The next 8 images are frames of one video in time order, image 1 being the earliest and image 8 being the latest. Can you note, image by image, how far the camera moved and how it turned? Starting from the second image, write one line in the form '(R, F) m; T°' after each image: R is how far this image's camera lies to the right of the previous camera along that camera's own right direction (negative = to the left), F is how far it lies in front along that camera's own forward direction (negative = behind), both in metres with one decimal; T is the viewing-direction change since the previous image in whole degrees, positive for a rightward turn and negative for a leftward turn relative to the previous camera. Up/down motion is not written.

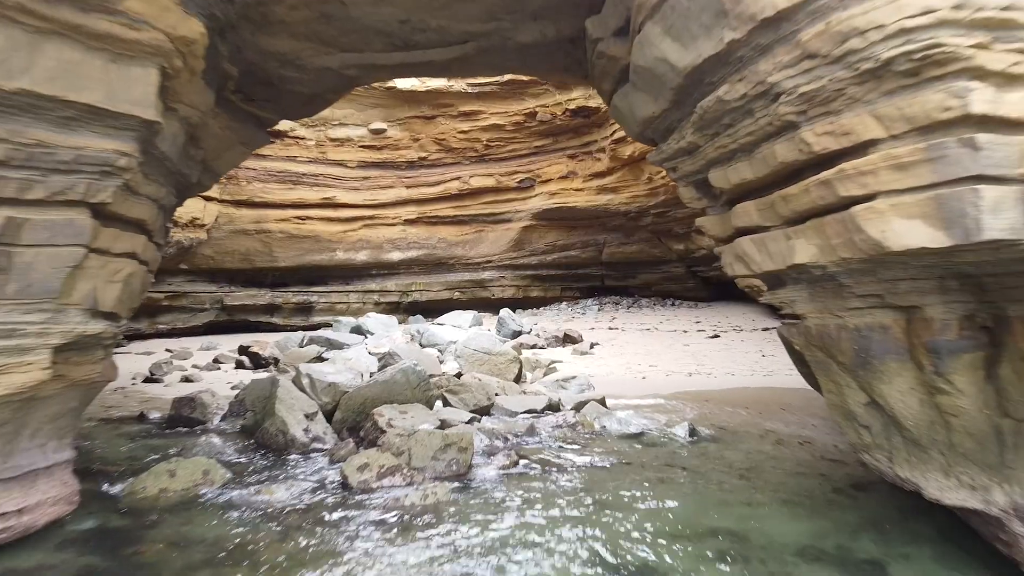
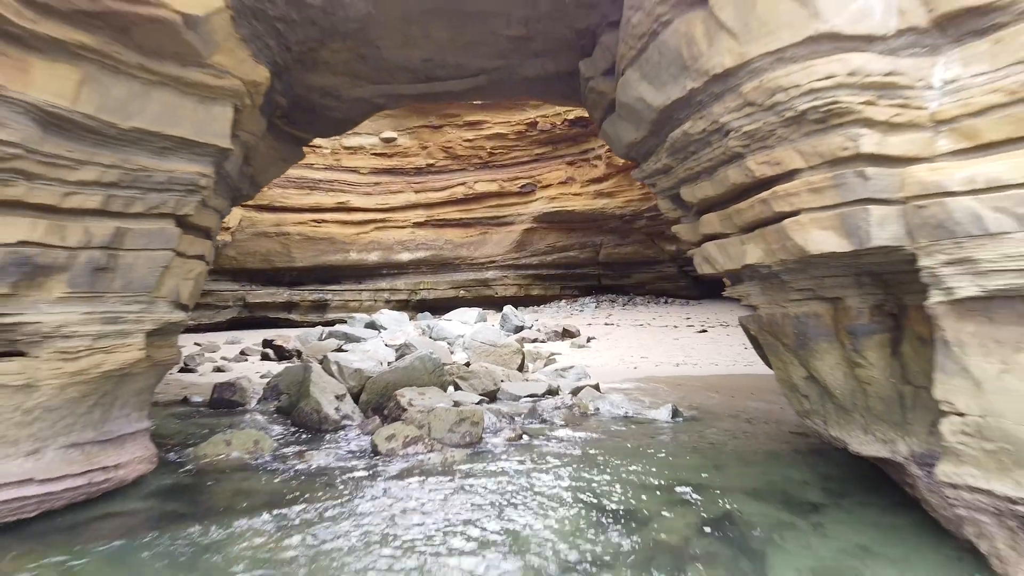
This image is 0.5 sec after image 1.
(0.0, -1.0) m; 0°
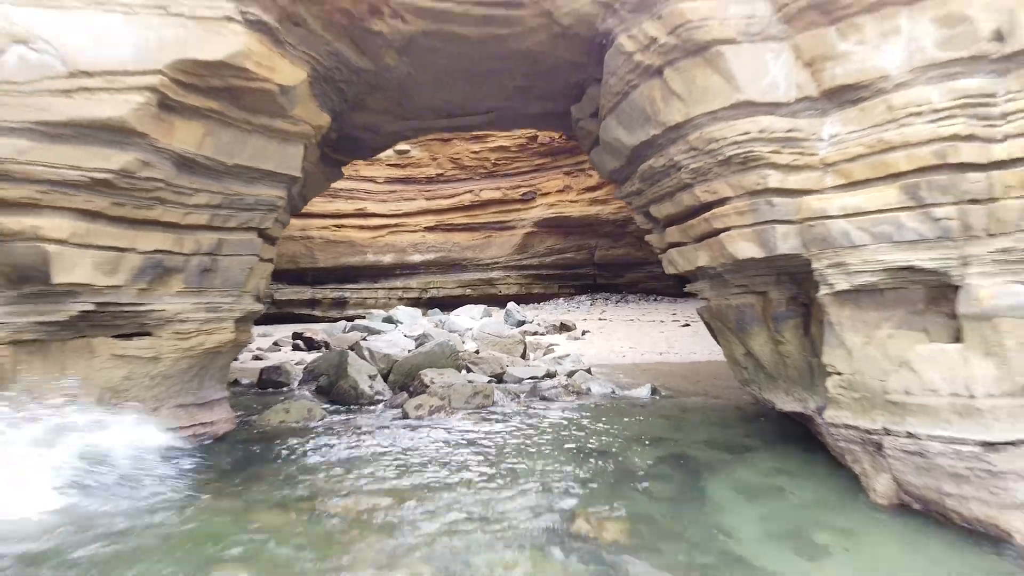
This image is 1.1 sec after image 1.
(-0.1, -1.6) m; 0°
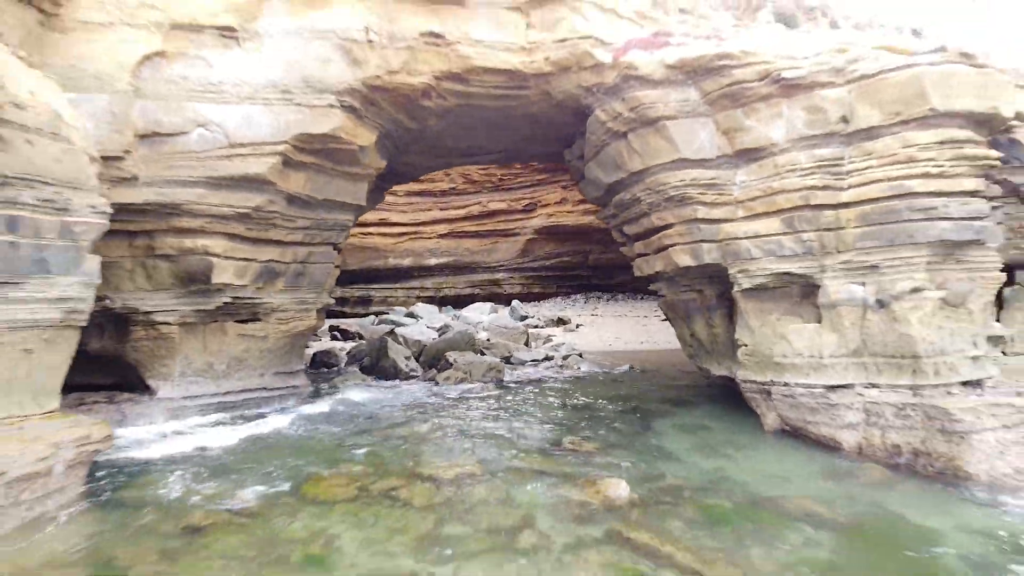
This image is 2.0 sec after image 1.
(-0.1, -2.6) m; 0°
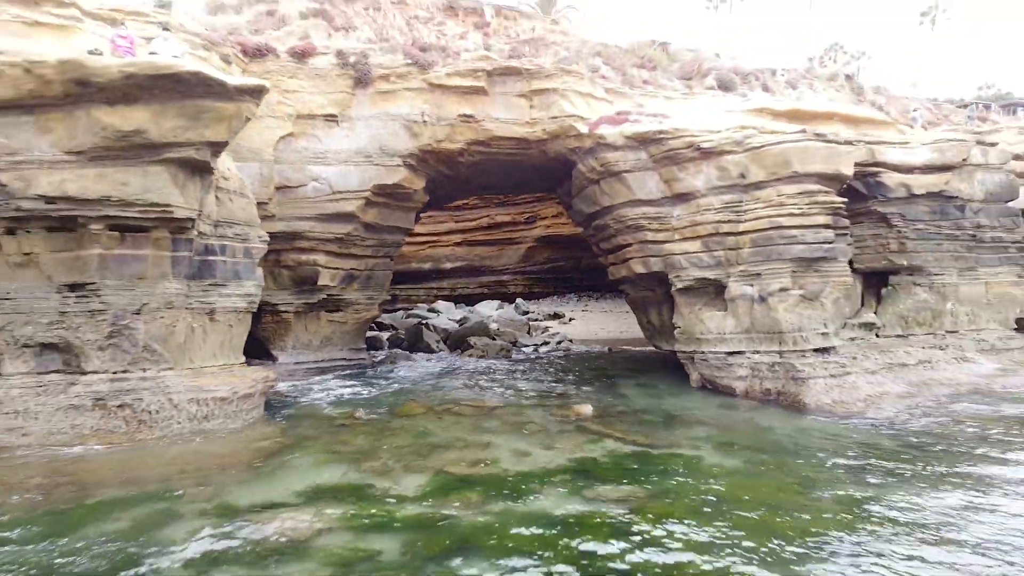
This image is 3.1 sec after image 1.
(-0.1, -3.8) m; 0°
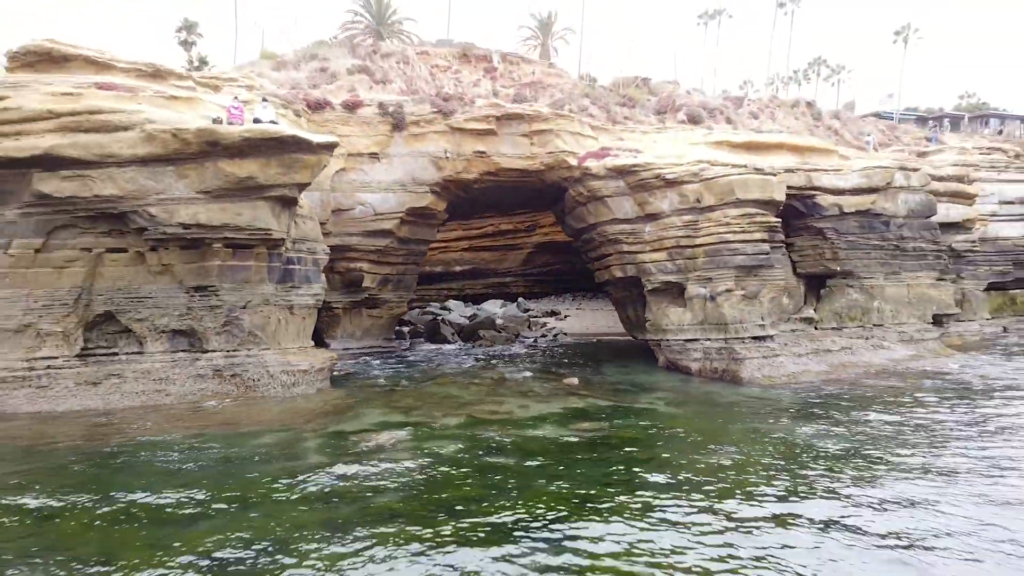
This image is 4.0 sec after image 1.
(-0.1, -3.0) m; 0°
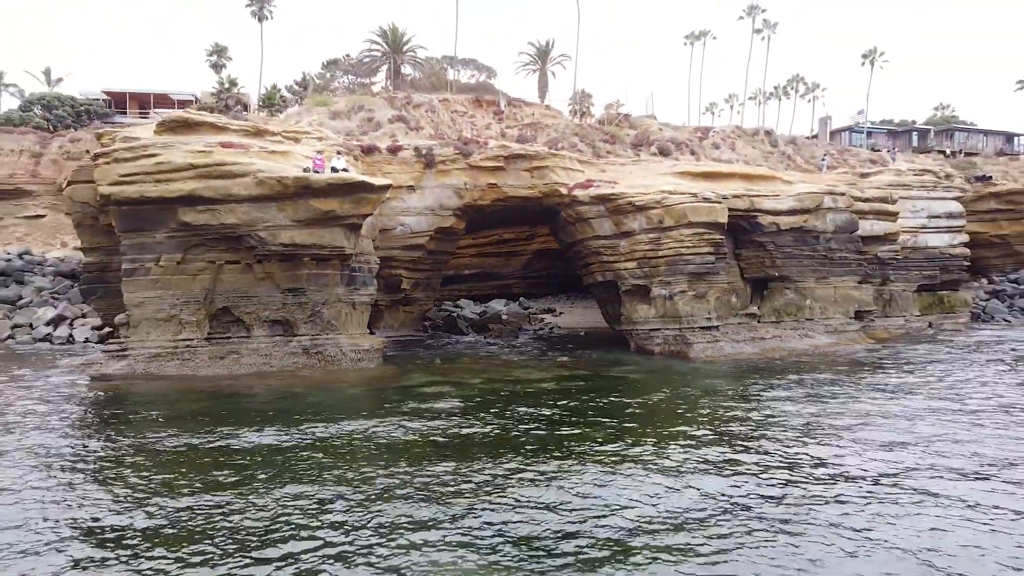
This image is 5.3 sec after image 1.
(-0.2, -4.3) m; 0°
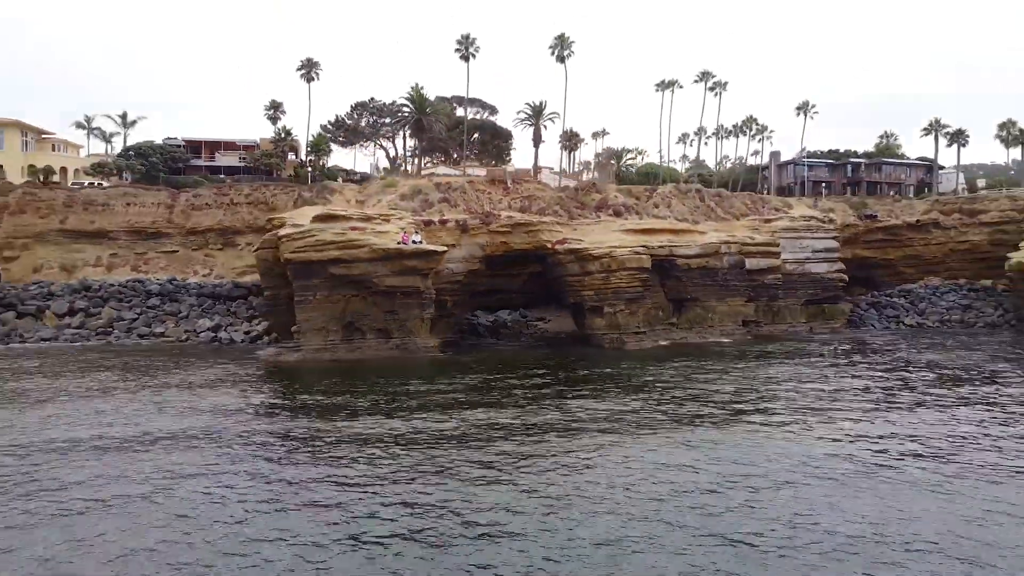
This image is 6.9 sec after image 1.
(-0.3, -11.2) m; 0°
